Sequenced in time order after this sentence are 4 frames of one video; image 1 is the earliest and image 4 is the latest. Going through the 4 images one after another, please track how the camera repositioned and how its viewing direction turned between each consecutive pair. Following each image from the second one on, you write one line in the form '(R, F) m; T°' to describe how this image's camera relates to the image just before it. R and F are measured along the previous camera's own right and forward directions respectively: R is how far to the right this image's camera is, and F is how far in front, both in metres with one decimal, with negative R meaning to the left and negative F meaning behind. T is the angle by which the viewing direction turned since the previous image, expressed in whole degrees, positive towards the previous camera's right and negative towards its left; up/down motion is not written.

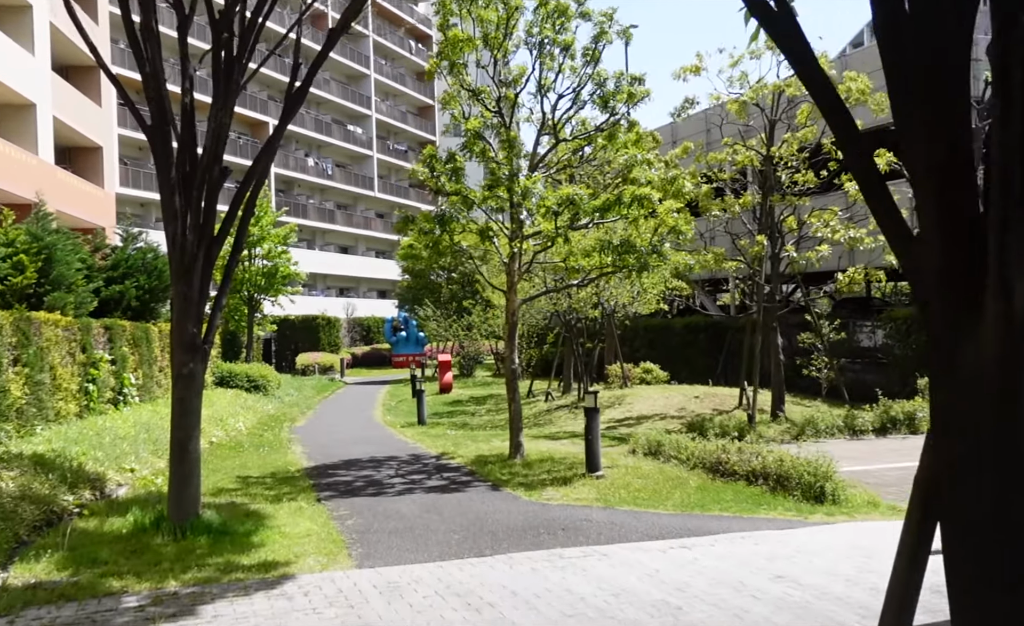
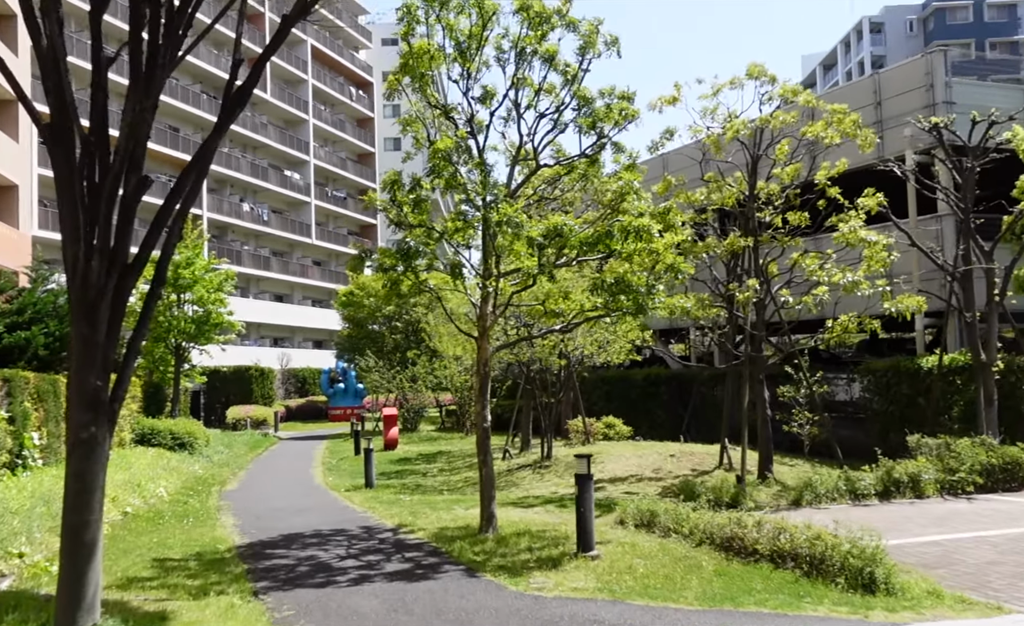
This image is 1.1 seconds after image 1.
(-0.5, +1.5) m; +5°
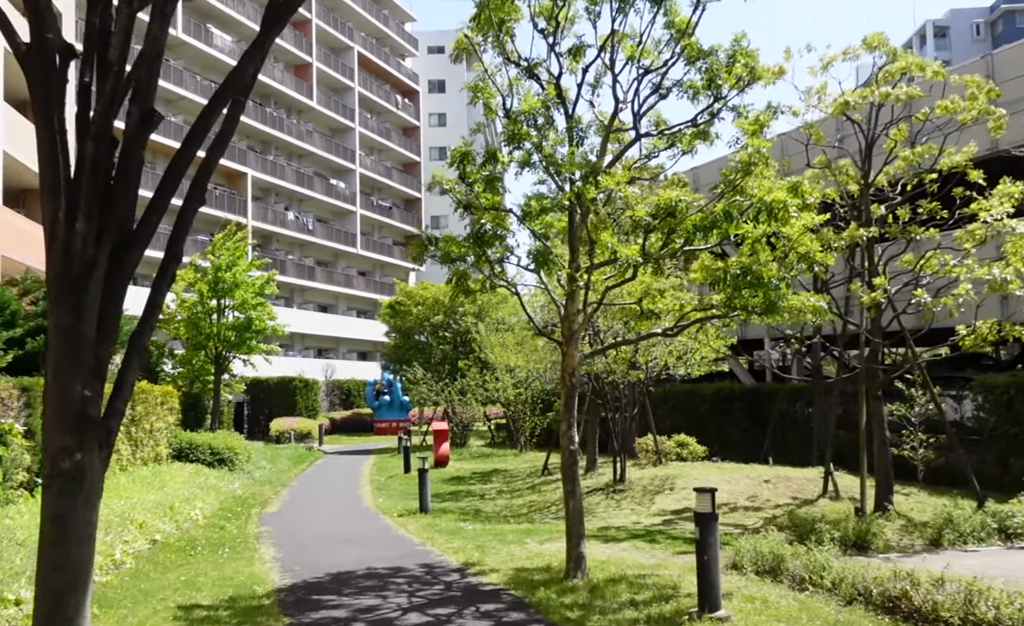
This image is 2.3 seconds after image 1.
(-0.6, +1.8) m; -3°
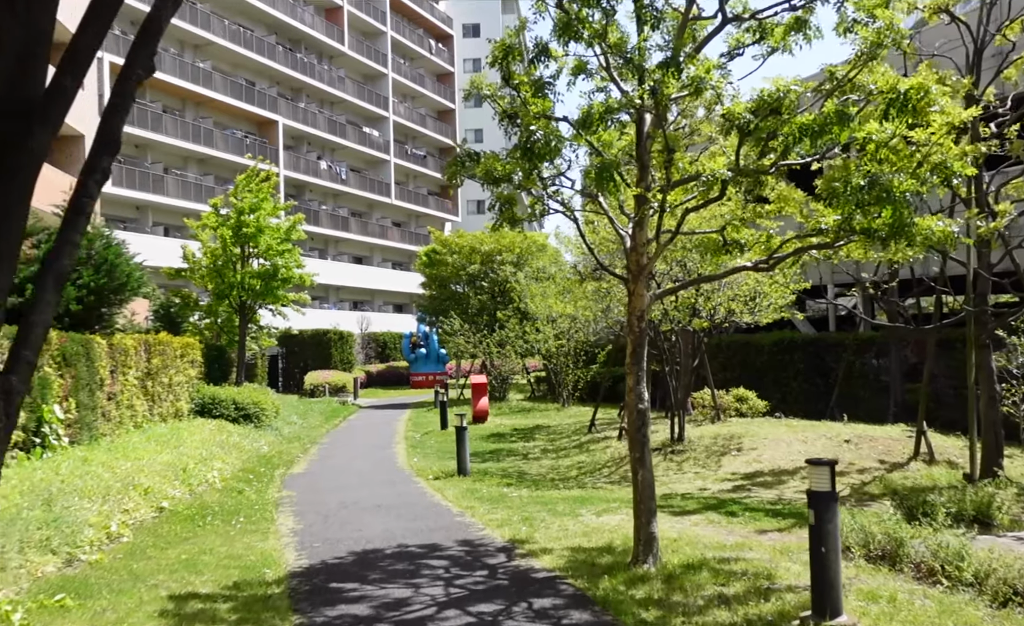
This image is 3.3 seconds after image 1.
(-0.2, +1.6) m; -3°
